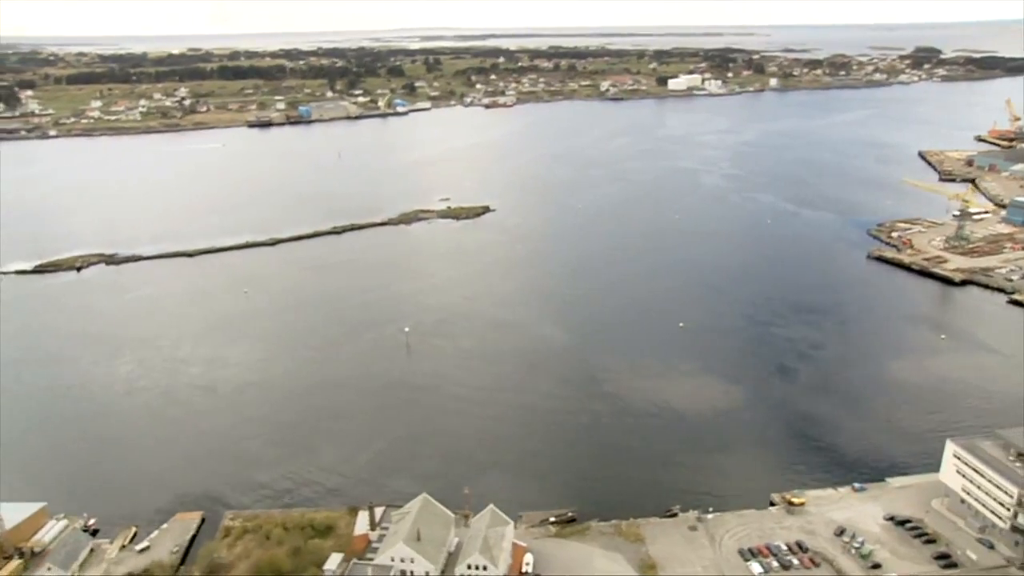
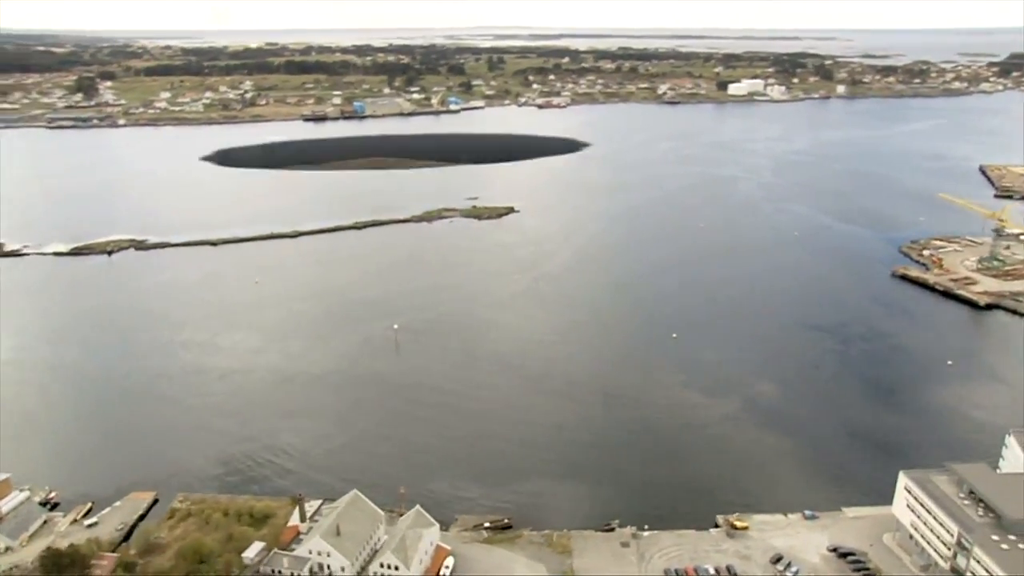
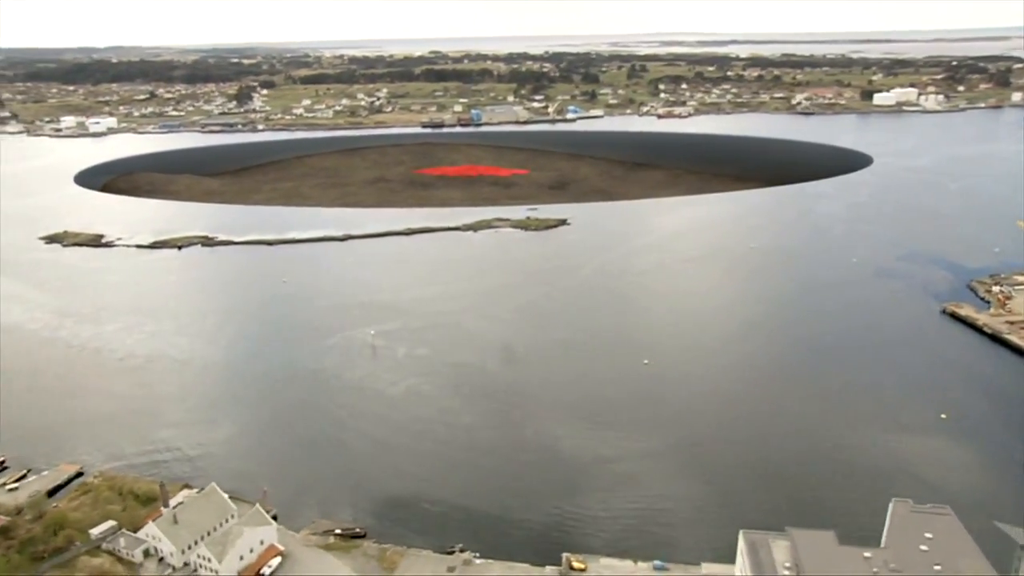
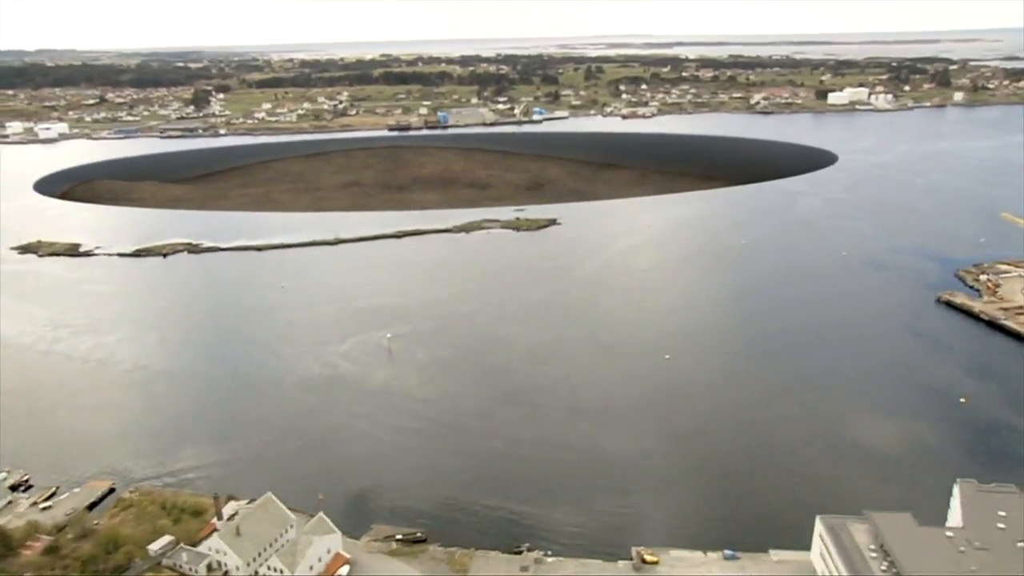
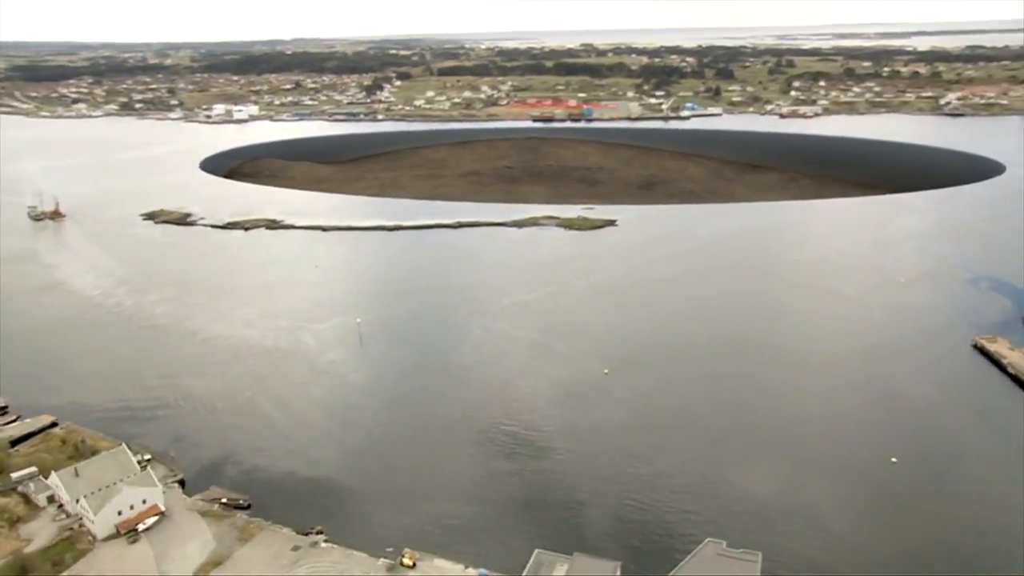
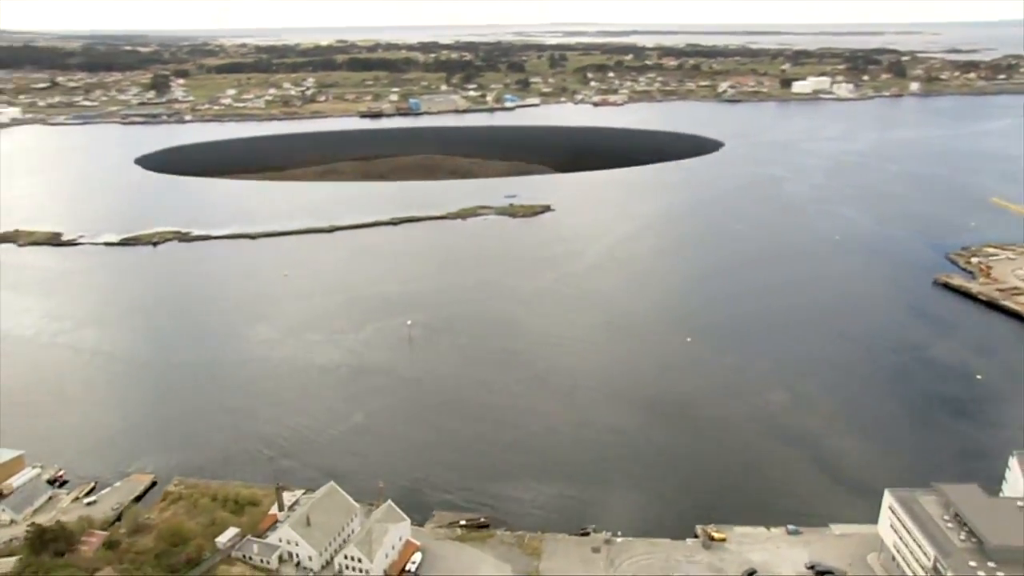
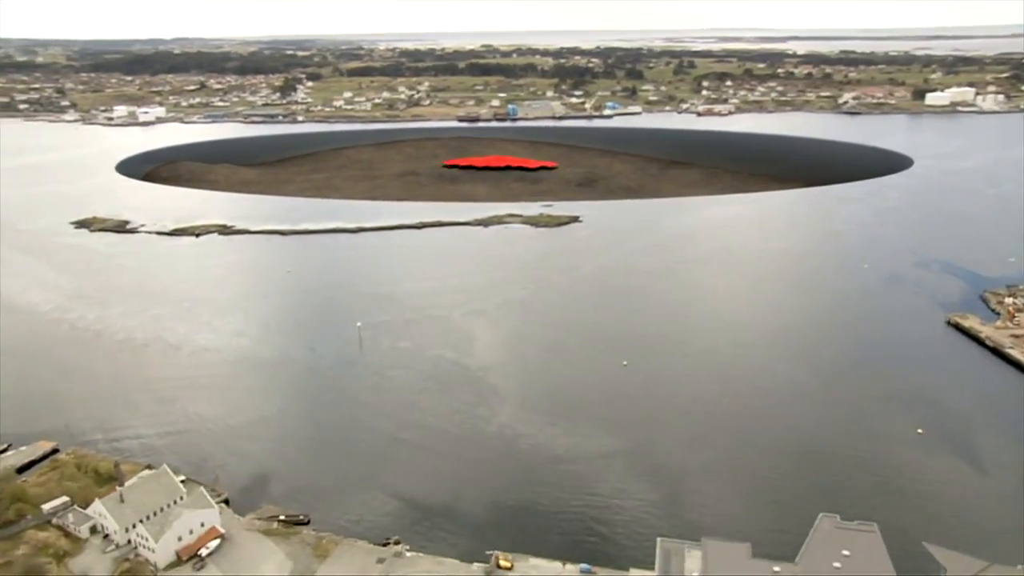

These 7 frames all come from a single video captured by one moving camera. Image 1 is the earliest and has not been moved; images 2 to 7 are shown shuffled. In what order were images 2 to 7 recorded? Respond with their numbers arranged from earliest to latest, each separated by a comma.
2, 6, 4, 3, 7, 5
